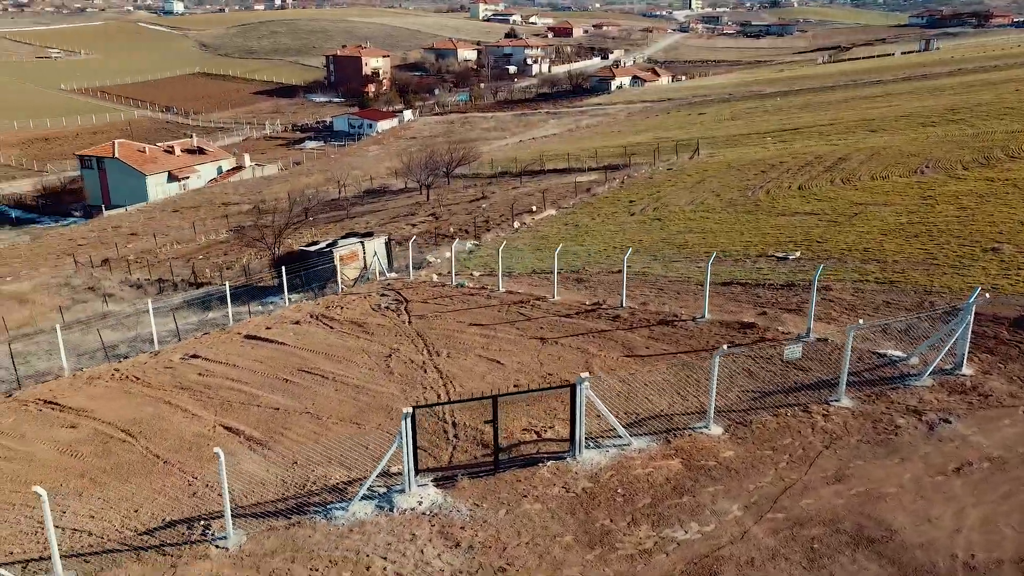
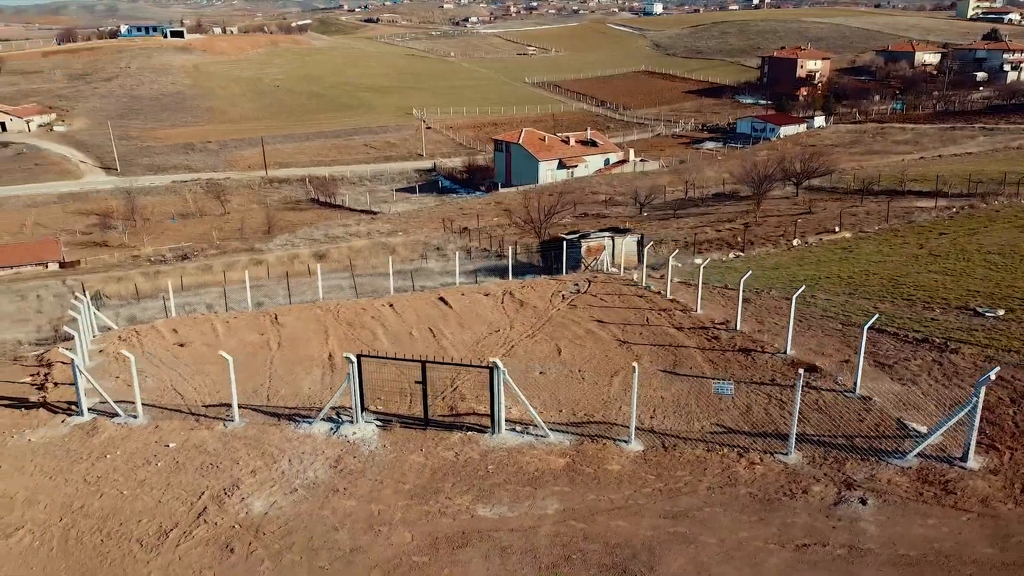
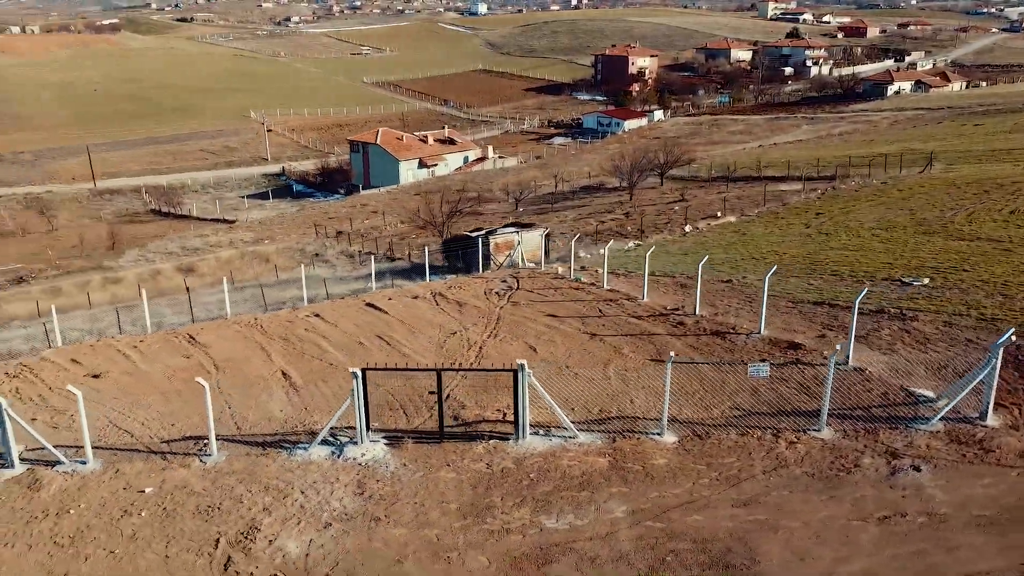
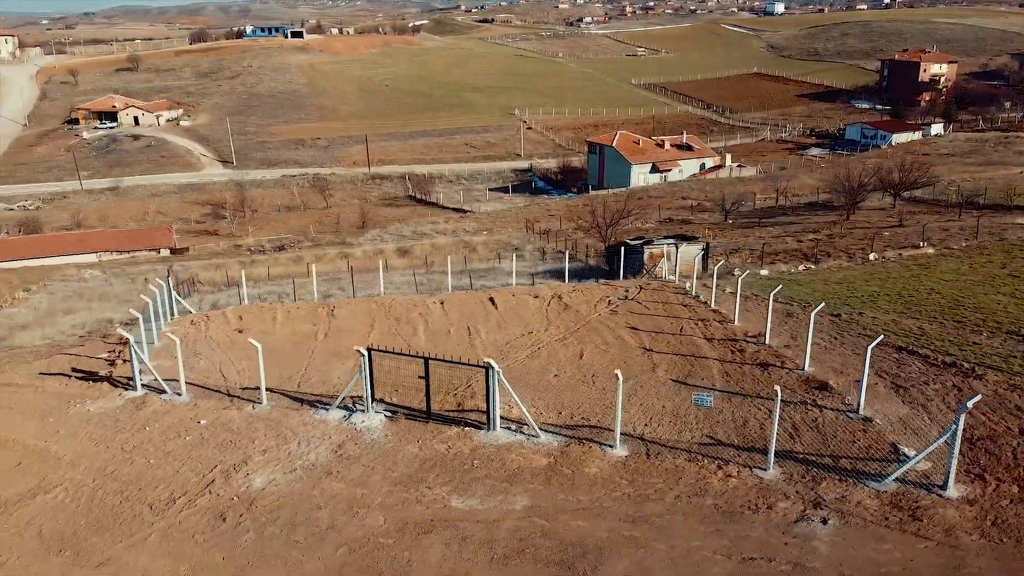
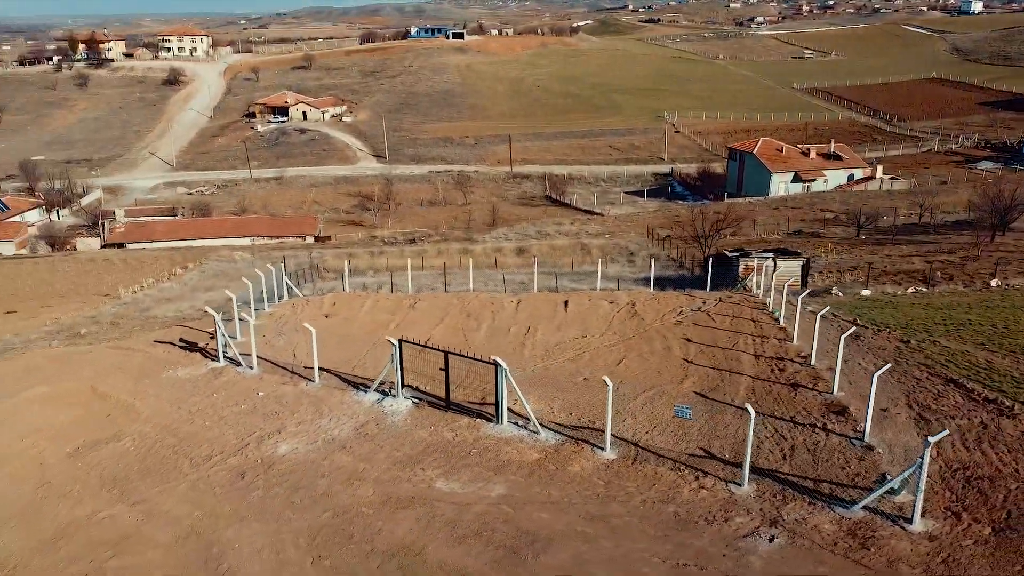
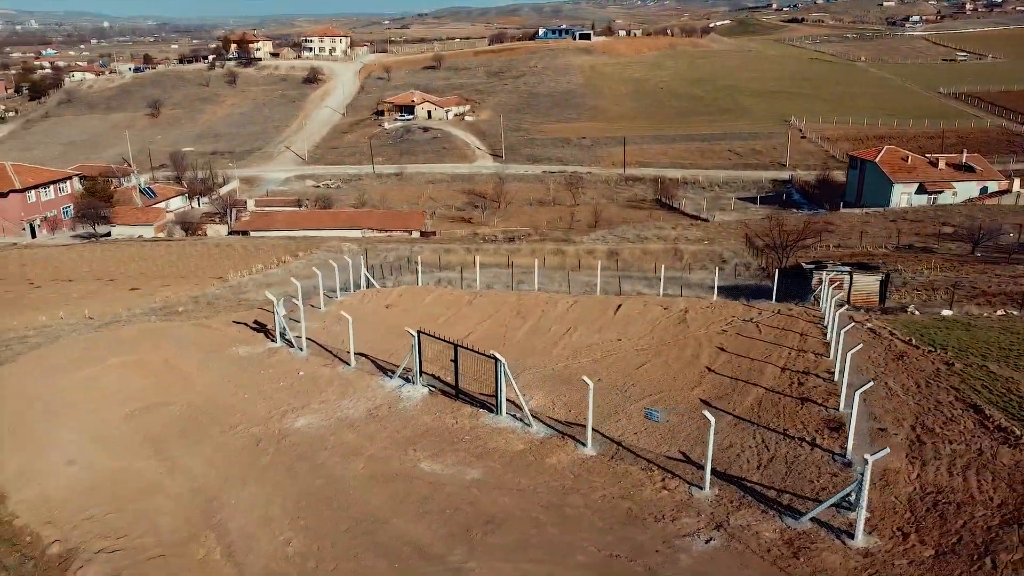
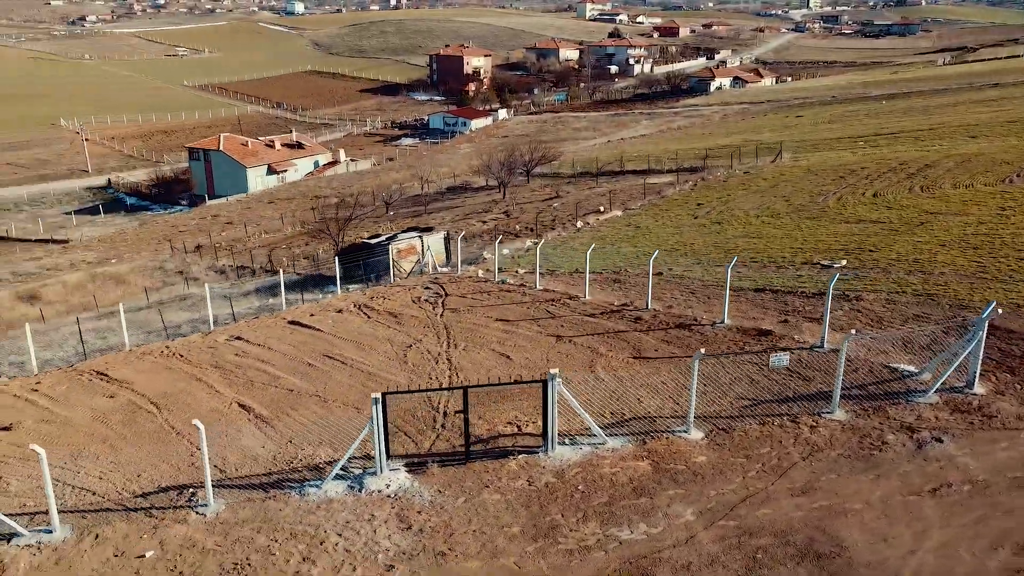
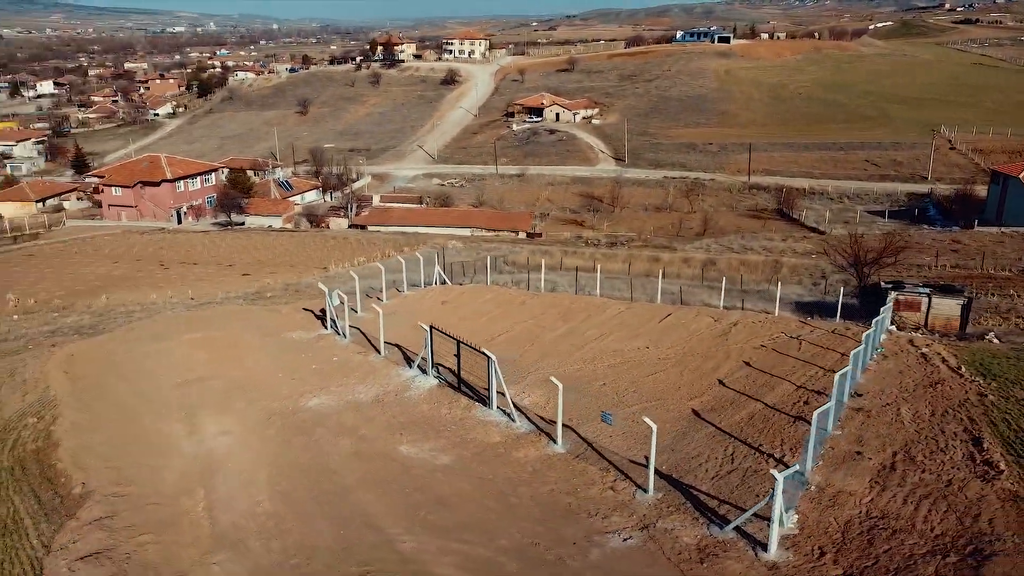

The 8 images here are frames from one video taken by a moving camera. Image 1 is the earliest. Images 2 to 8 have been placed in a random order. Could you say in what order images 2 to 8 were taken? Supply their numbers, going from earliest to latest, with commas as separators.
7, 3, 2, 4, 5, 6, 8
